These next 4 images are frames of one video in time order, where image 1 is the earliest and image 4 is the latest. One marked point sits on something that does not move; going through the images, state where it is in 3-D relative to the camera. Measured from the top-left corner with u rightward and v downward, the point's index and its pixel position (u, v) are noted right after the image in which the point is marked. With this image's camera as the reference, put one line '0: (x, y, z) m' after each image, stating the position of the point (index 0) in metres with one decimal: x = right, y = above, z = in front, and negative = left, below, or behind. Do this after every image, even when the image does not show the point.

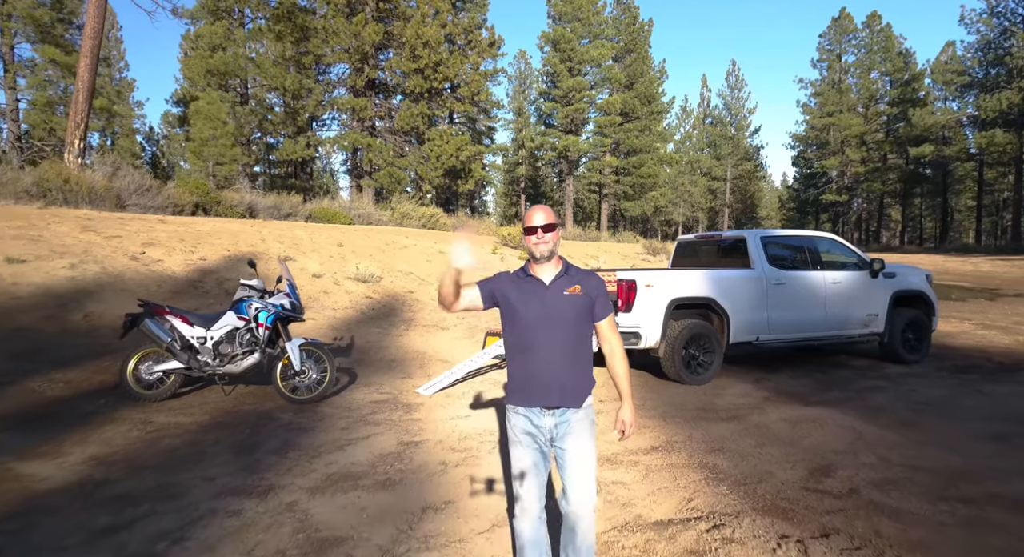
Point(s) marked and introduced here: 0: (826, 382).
0: (+3.5, -1.1, +5.8) m
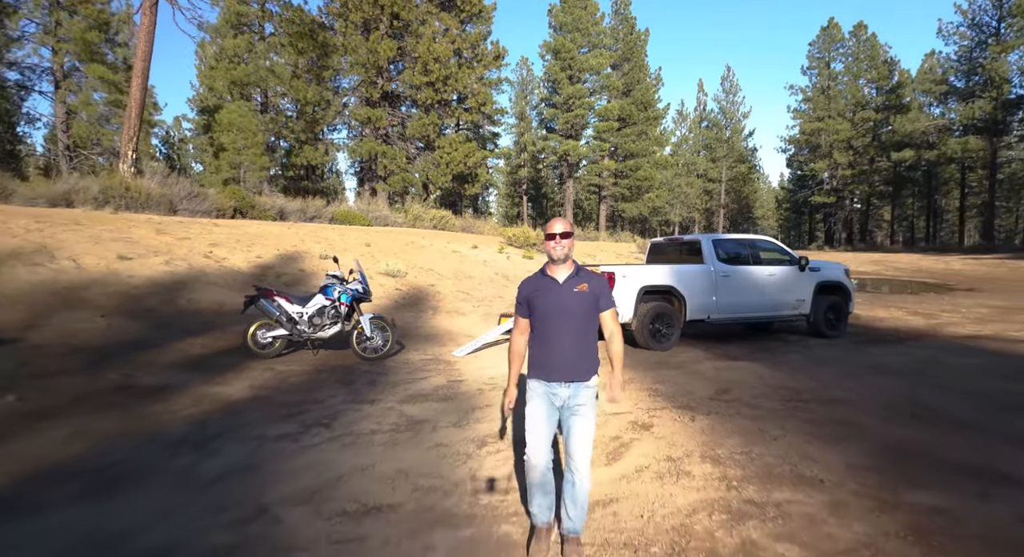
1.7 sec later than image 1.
0: (+3.6, -1.0, +7.7) m
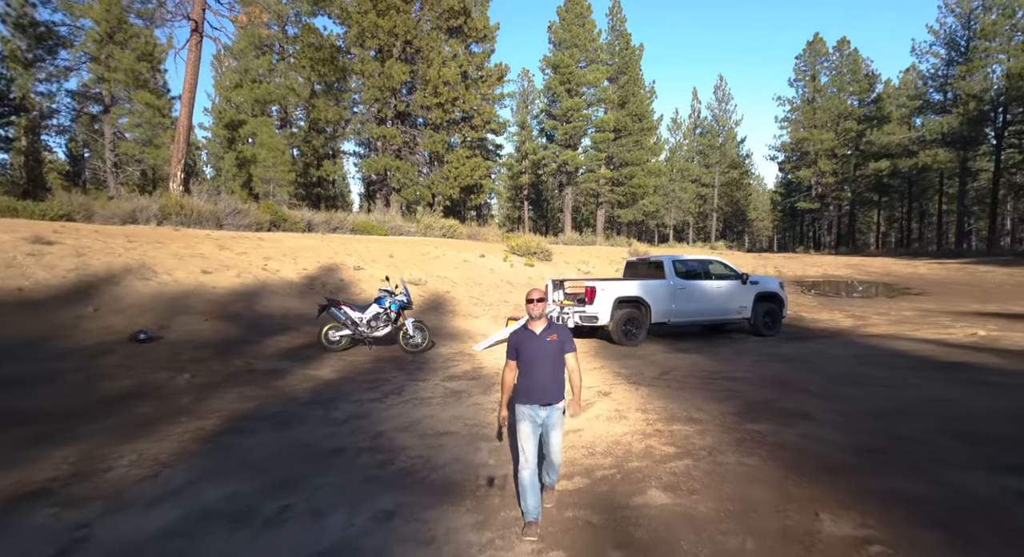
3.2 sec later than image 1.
0: (+3.7, -1.3, +10.1) m
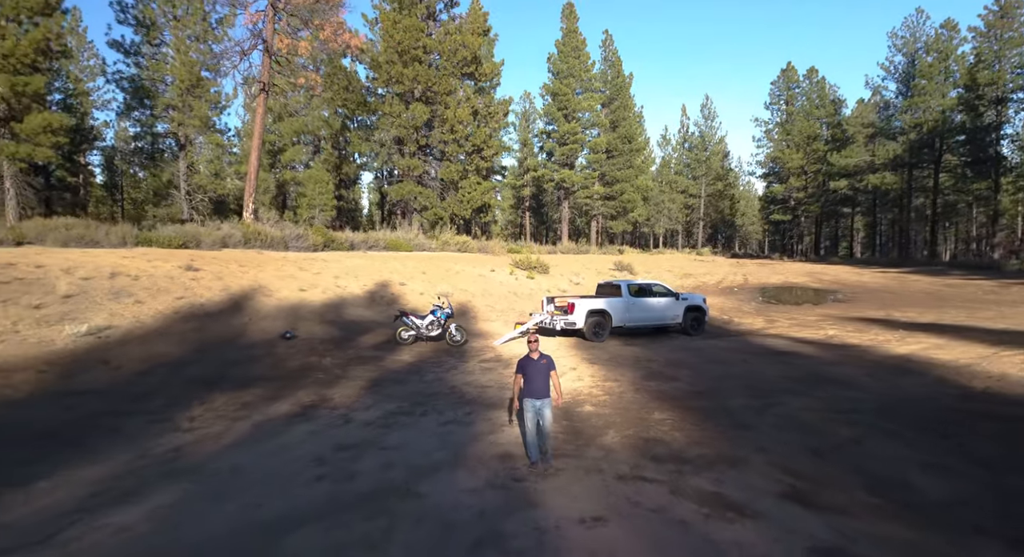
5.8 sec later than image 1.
0: (+3.9, -1.8, +15.1) m
